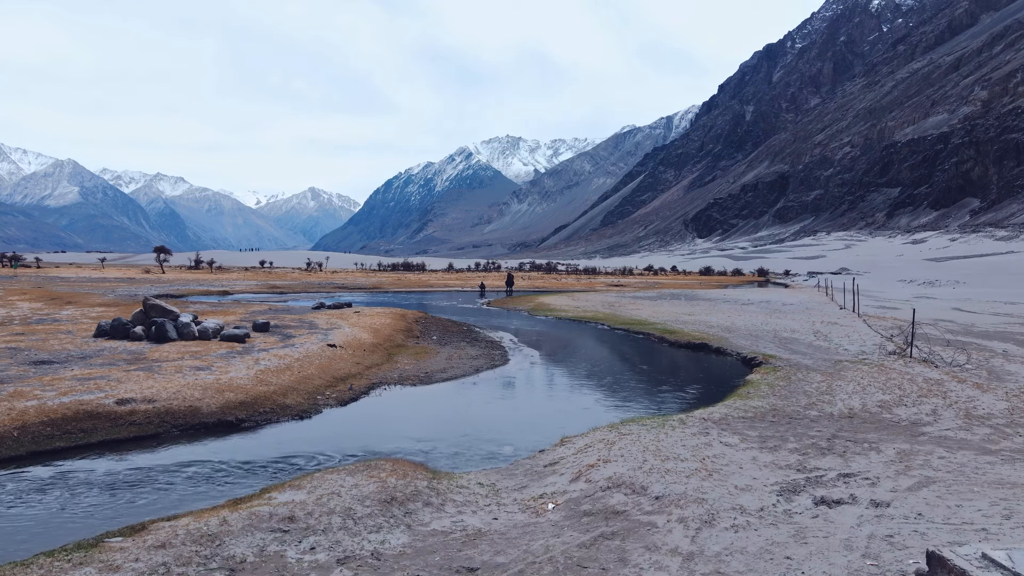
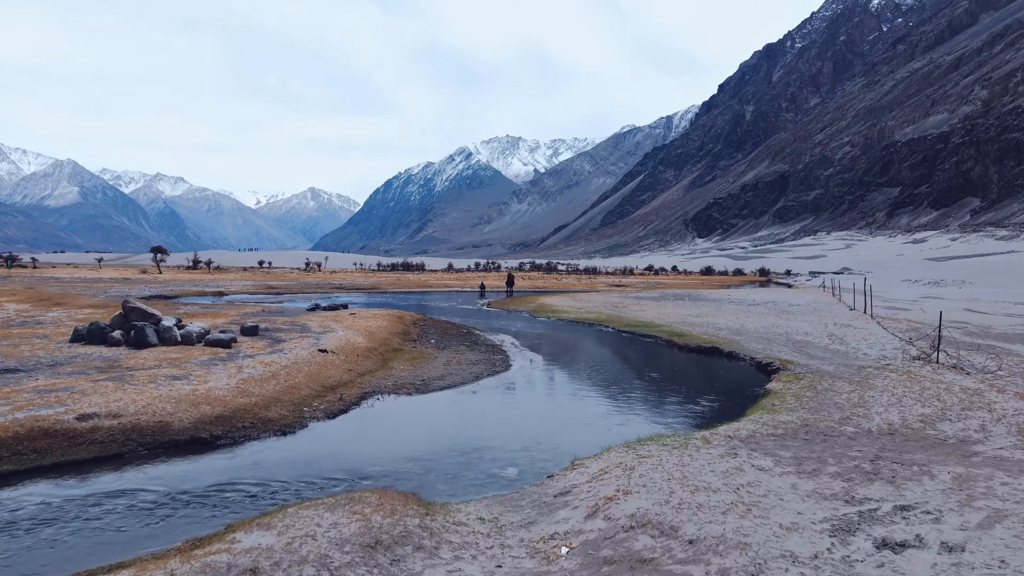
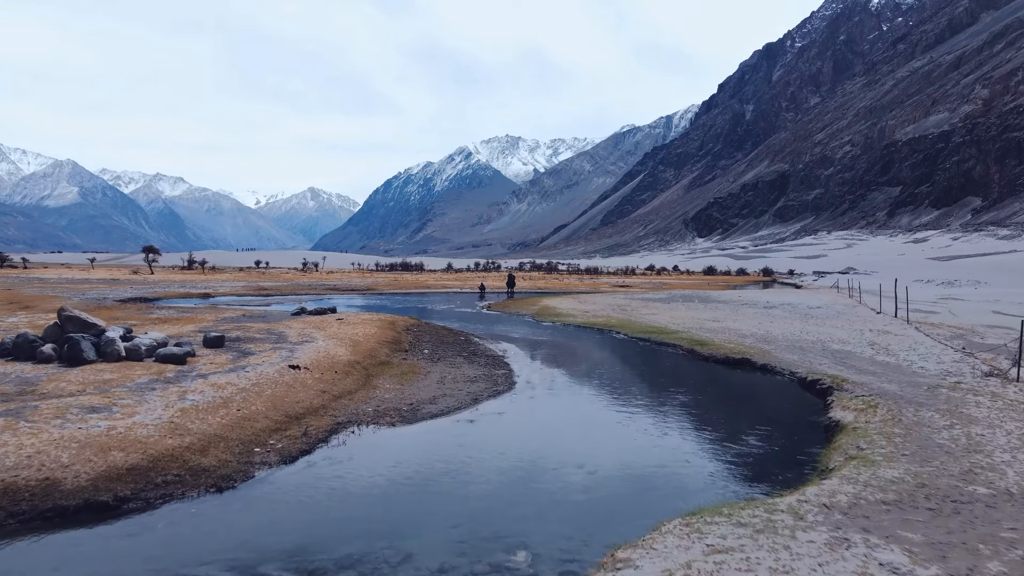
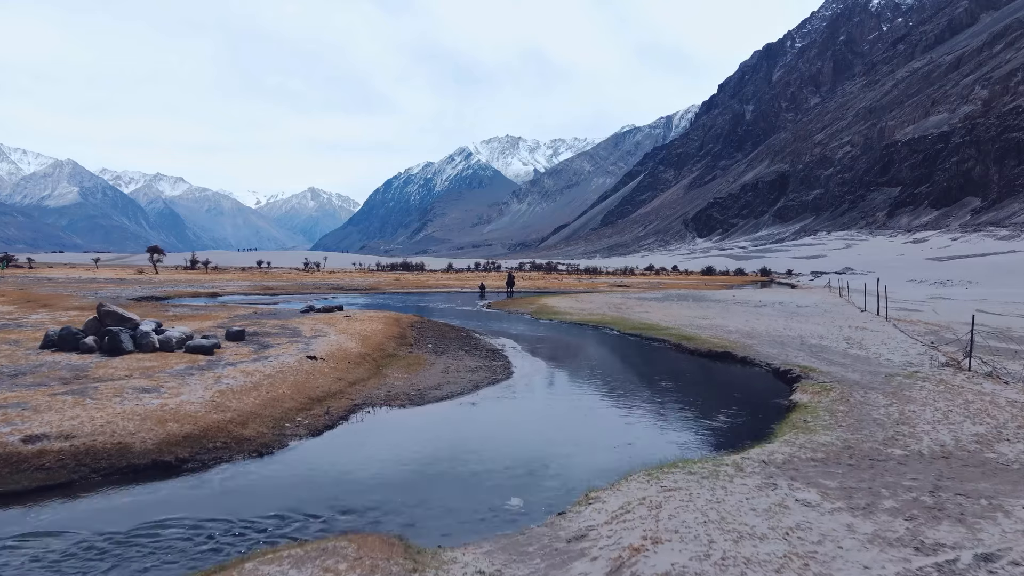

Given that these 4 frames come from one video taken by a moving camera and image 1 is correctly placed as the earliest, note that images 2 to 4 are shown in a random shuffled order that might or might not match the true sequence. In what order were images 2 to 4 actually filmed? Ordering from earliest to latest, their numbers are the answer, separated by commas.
2, 4, 3
